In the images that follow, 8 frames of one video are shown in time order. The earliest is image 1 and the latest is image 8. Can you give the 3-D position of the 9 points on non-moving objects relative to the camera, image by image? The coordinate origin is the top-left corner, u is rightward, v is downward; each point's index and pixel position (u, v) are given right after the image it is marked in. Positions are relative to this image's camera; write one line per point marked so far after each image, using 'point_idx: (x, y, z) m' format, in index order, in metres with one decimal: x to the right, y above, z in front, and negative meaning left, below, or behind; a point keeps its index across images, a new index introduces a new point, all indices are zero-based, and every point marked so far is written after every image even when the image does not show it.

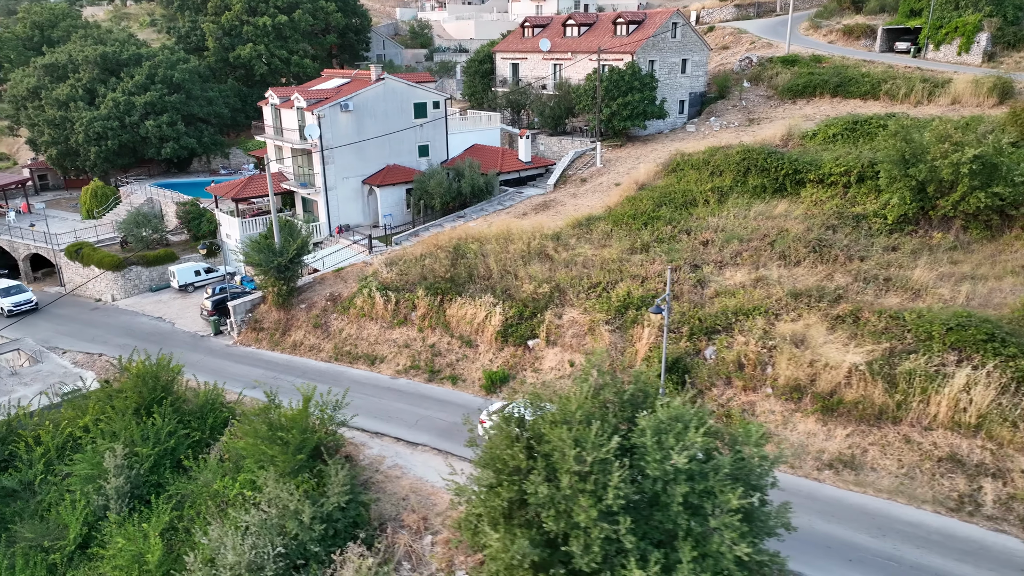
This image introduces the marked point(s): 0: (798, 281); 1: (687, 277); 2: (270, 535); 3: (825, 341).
0: (+6.9, +0.1, +16.7) m
1: (+4.4, +0.3, +17.4) m
2: (-3.8, -3.9, +11.2) m
3: (+6.3, -1.0, +14.0) m
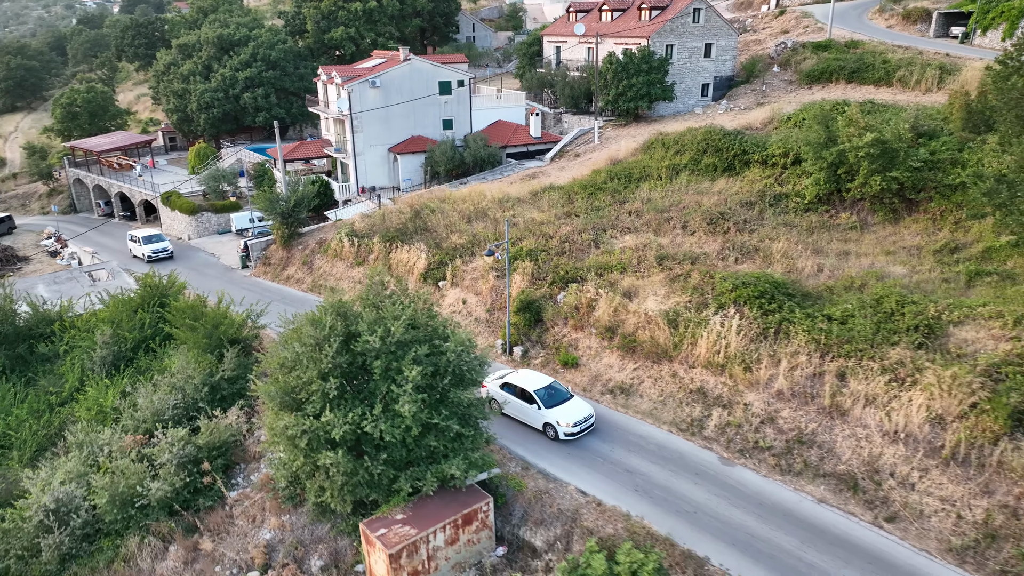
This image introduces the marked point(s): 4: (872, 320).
0: (+4.4, +1.1, +18.7) m
1: (+2.1, +1.4, +19.9) m
2: (-7.4, -2.3, +15.6) m
3: (+3.2, 0.0, +16.3) m
4: (+6.9, -0.6, +13.4) m
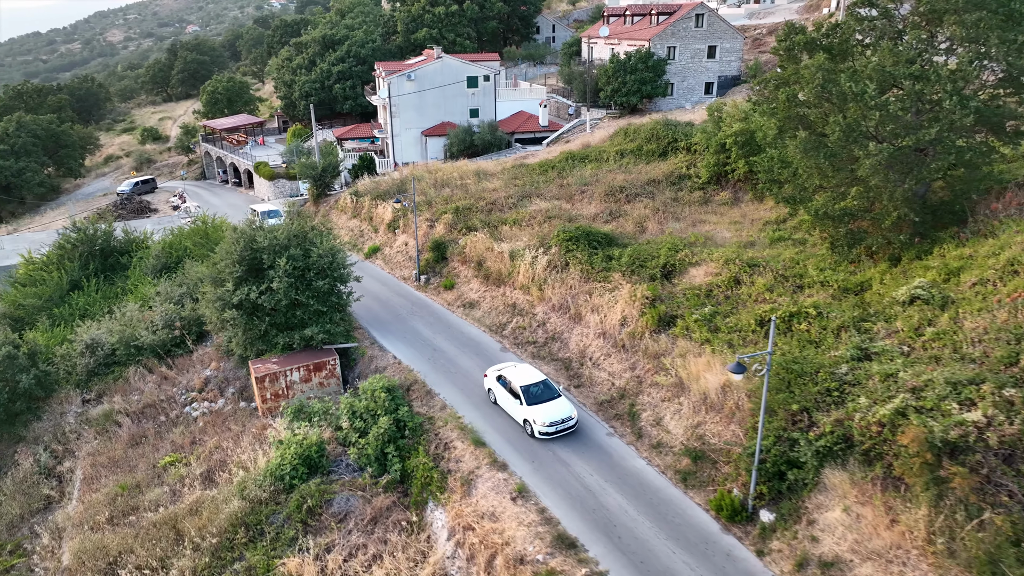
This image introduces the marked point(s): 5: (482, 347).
0: (+1.8, +2.6, +23.4) m
1: (-0.1, +3.0, +25.0) m
2: (-10.6, +0.1, +22.7) m
3: (+0.1, +1.6, +21.2) m
4: (+3.1, +0.7, +17.7) m
5: (-0.7, -1.5, +17.8) m
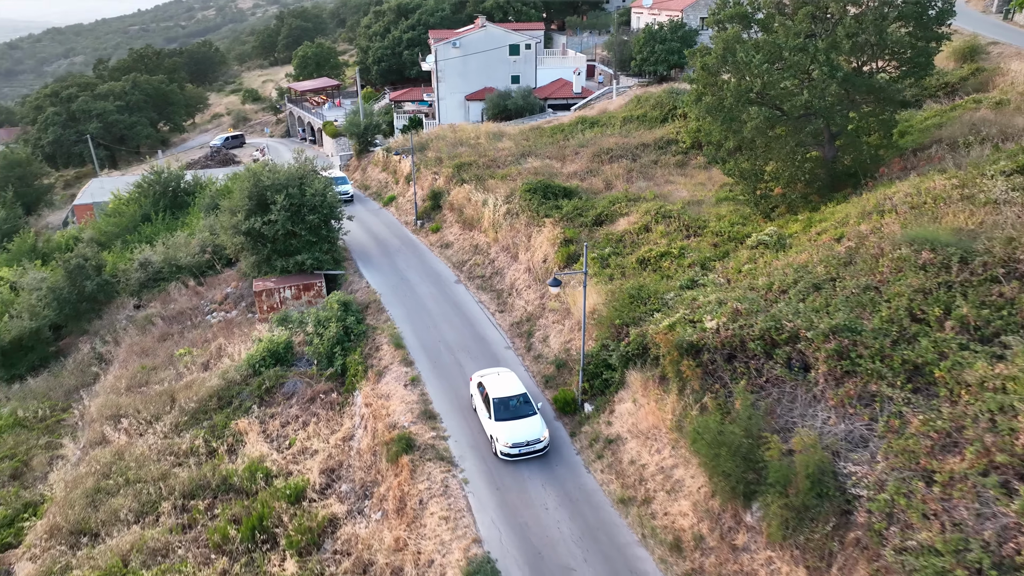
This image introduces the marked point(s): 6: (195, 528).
0: (+1.5, +4.4, +25.8) m
1: (-0.2, +5.0, +27.6) m
2: (-11.0, +2.6, +26.9) m
3: (-0.6, +3.4, +23.9) m
4: (+1.8, +2.3, +20.0) m
5: (-2.1, +0.3, +20.8) m
6: (-5.9, -4.5, +13.1) m
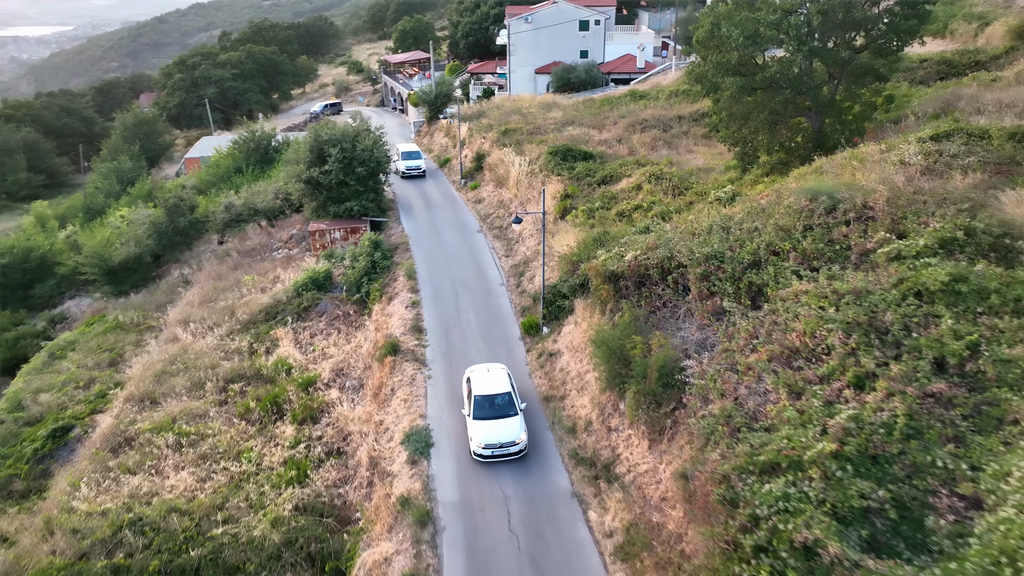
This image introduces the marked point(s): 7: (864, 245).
0: (+2.9, +6.0, +27.8) m
1: (+1.6, +6.8, +29.8) m
2: (-9.4, +5.0, +30.8) m
3: (+0.6, +5.1, +26.3) m
4: (+2.3, +3.7, +22.1) m
5: (-1.5, +2.0, +23.5) m
6: (-6.6, -2.7, +16.6) m
7: (+5.1, +0.6, +10.4) m
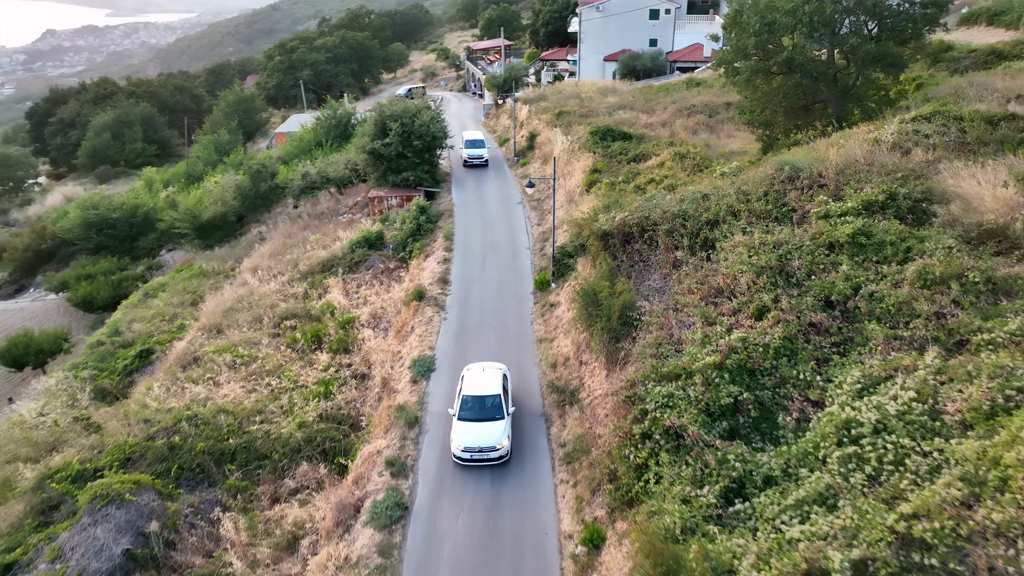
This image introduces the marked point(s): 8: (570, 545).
0: (+5.0, +6.9, +29.0) m
1: (+4.0, +7.8, +31.2) m
2: (-6.9, +6.7, +33.5) m
3: (+2.4, +6.2, +27.9) m
4: (+3.6, +4.7, +23.6) m
5: (-0.1, +3.2, +25.5) m
6: (-6.3, -1.3, +19.2) m
7: (+4.8, +1.3, +11.6) m
8: (+0.8, -3.5, +9.7) m
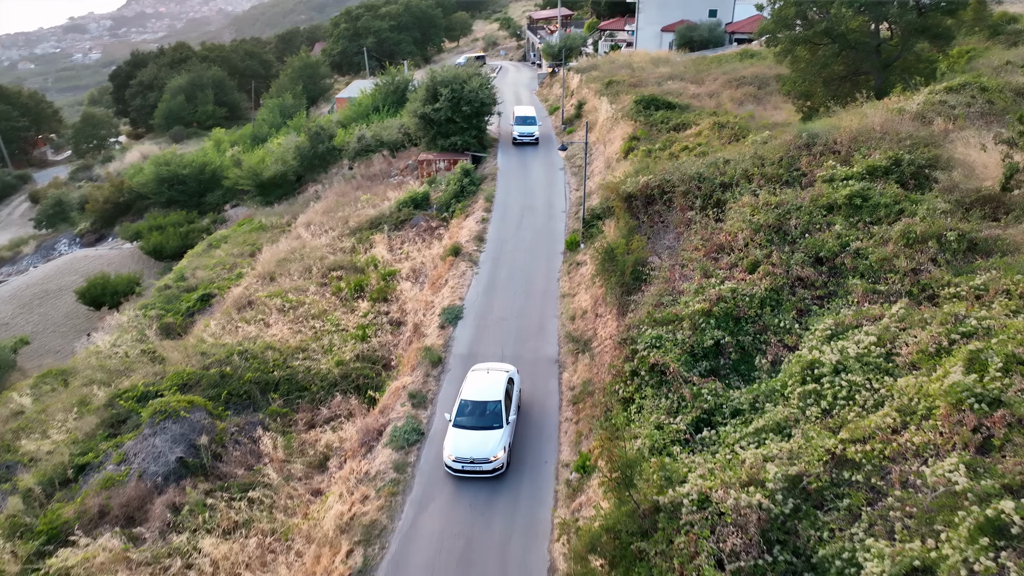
0: (+7.0, +8.2, +29.2) m
1: (+6.2, +9.2, +31.4) m
2: (-4.5, +8.6, +34.6) m
3: (+4.3, +7.5, +28.2) m
4: (+5.0, +5.8, +23.9) m
5: (+1.5, +4.5, +26.1) m
6: (-5.4, +0.1, +20.6) m
7: (+5.1, +2.0, +12.0) m
8: (+0.8, -2.8, +10.6) m
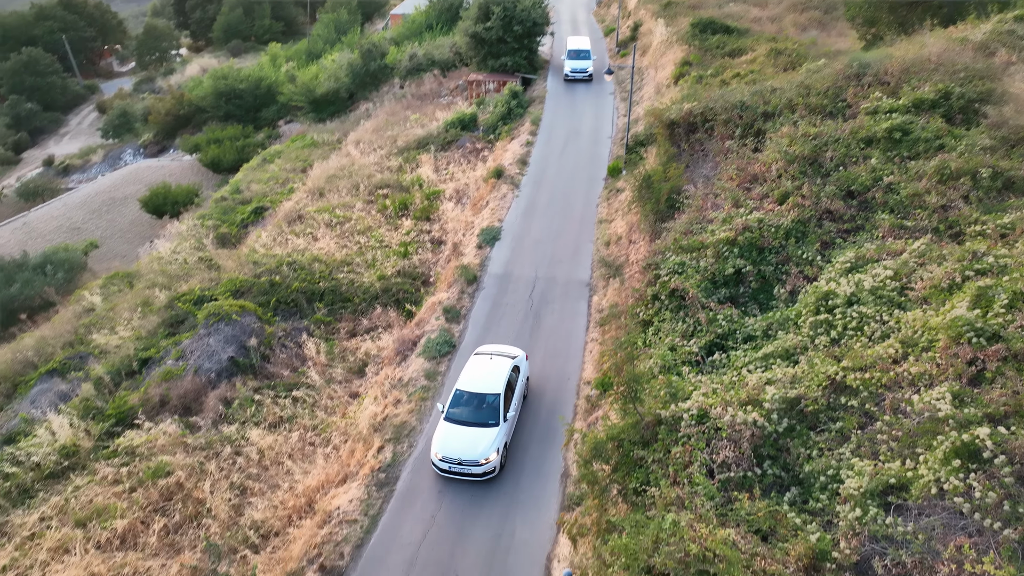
0: (+9.2, +10.9, +27.9) m
1: (+8.5, +12.1, +30.1) m
2: (-1.9, +12.4, +34.1) m
3: (+6.4, +10.2, +27.3) m
4: (+6.7, +8.0, +23.1) m
5: (+3.3, +7.2, +25.7) m
6: (-4.1, +2.6, +21.1) m
7: (+5.8, +3.1, +11.7) m
8: (+1.2, -1.6, +11.1) m
